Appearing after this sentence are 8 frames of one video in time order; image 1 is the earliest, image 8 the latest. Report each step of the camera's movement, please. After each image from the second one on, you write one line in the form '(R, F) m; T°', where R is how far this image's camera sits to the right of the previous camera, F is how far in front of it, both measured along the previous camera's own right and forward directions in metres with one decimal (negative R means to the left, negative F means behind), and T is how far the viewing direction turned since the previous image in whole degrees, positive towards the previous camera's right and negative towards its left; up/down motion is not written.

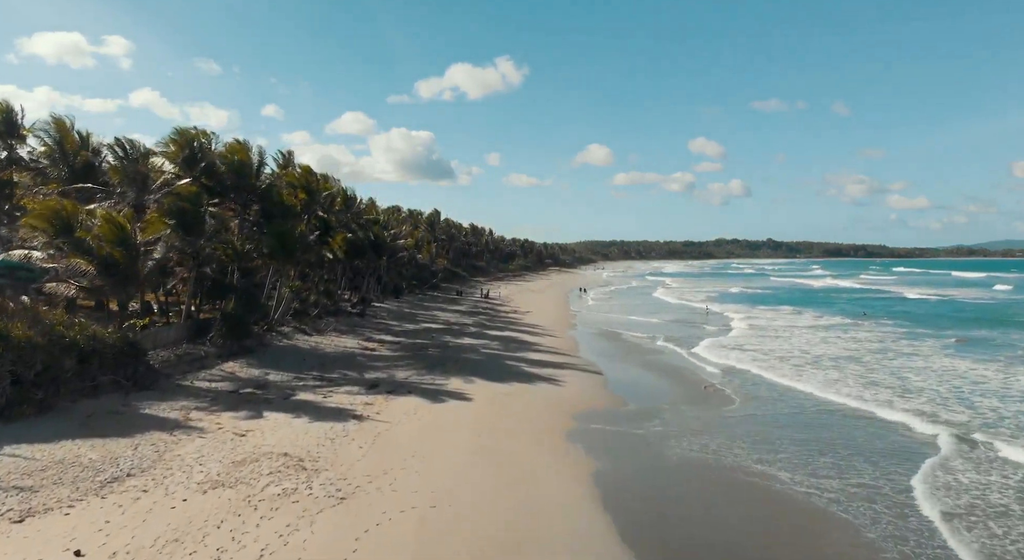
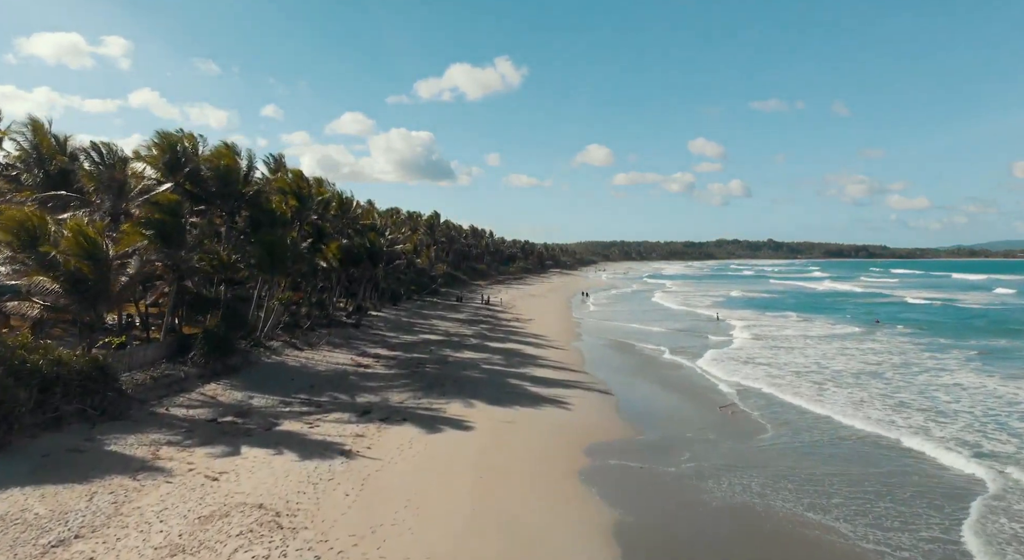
(-0.1, +1.2) m; 0°
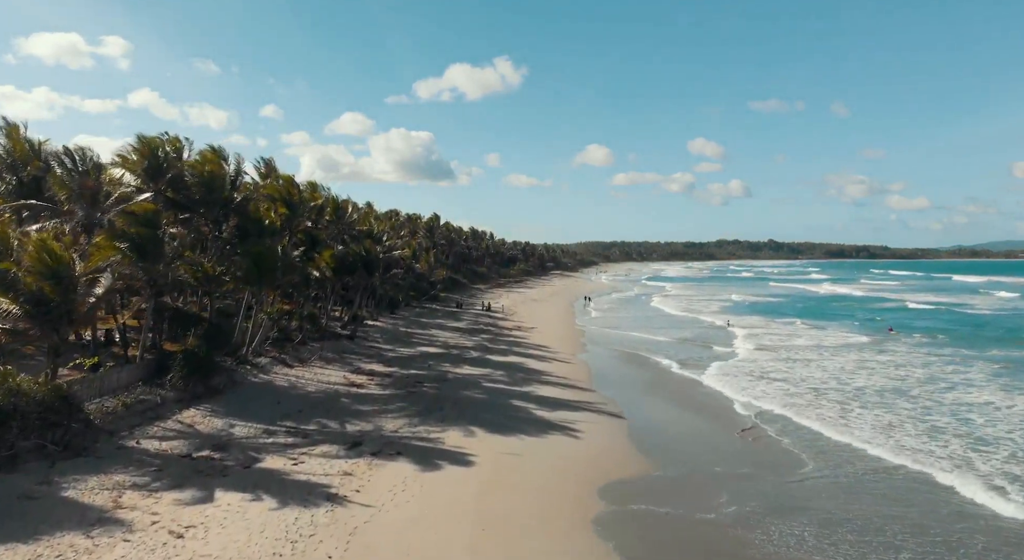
(-0.1, +1.2) m; 0°
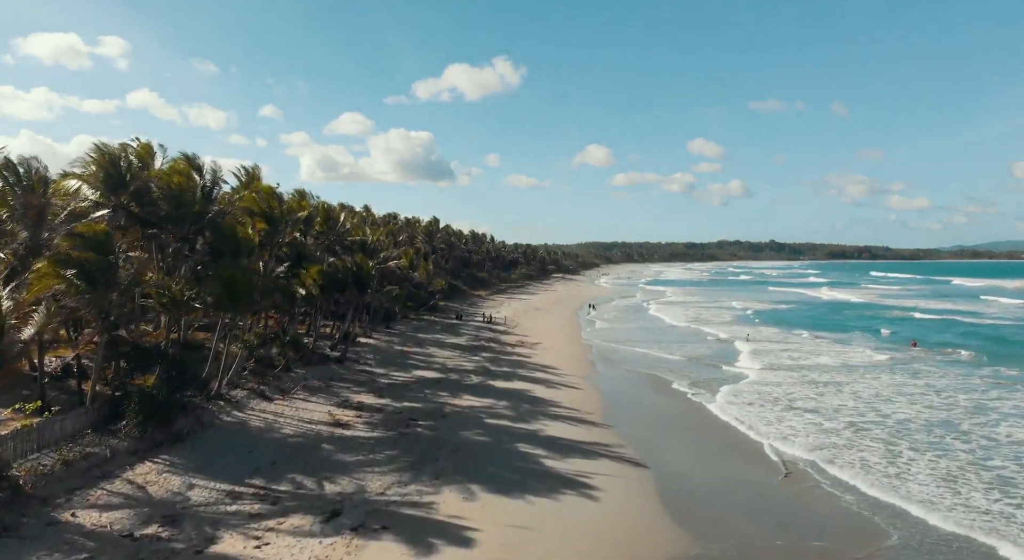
(-0.1, +2.0) m; 0°
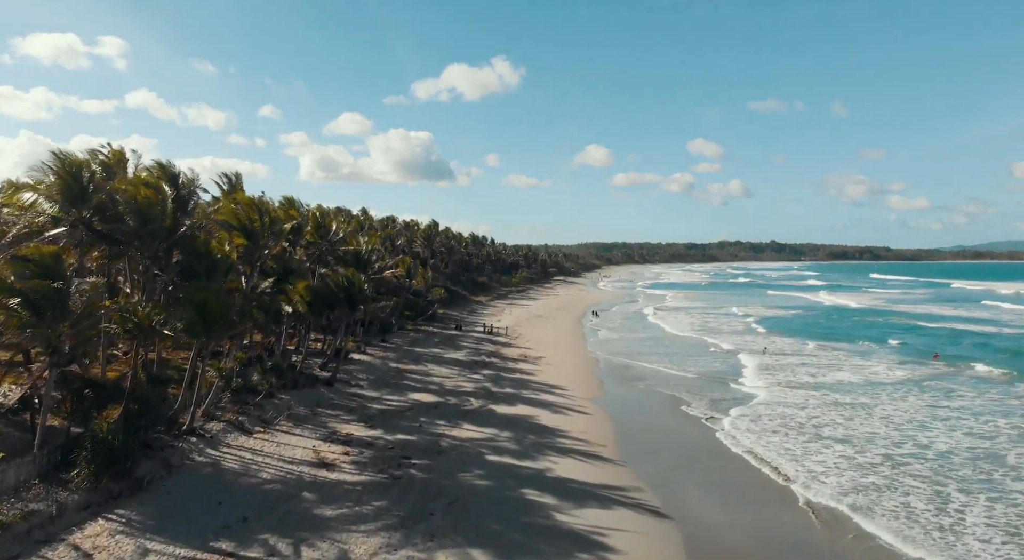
(-0.1, +1.6) m; 0°
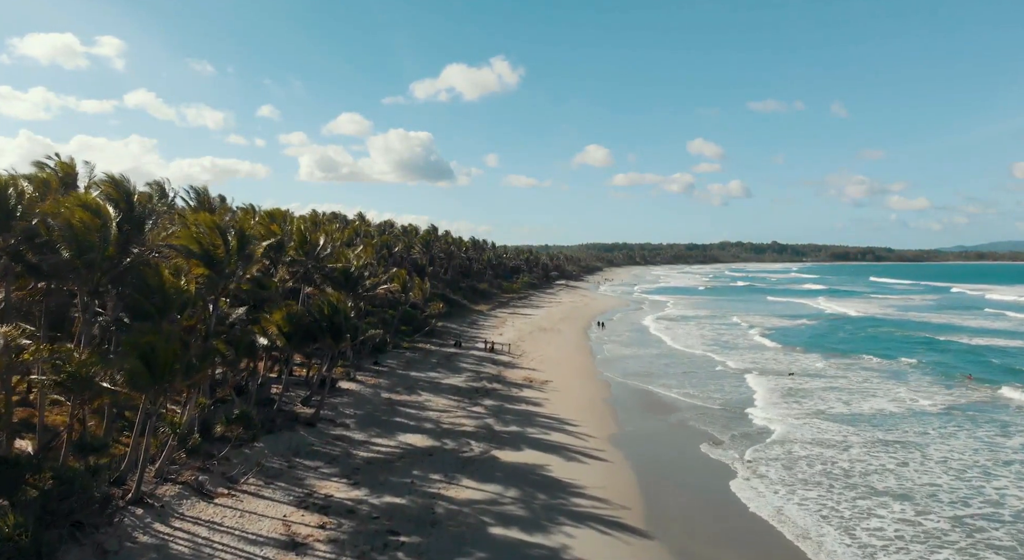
(-0.2, +2.5) m; 0°
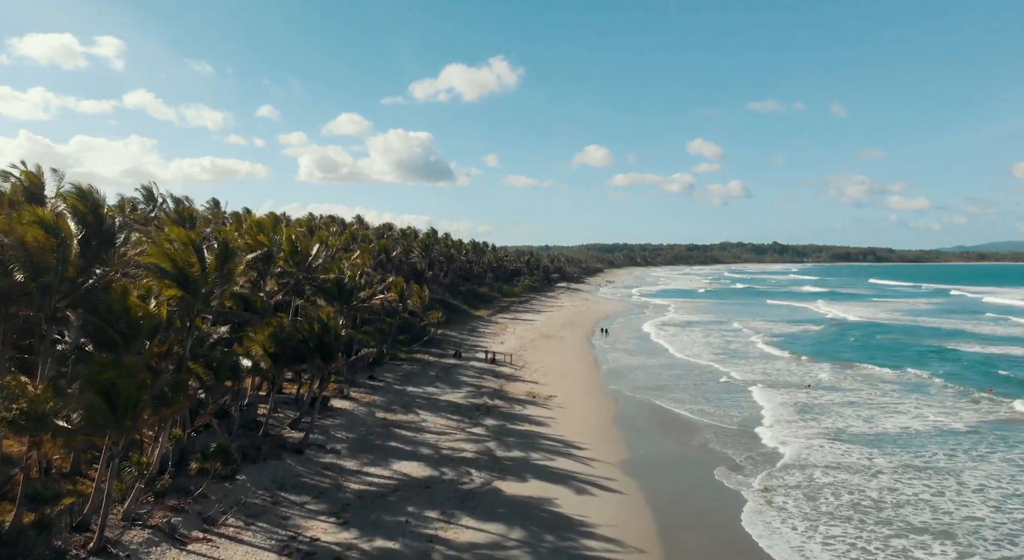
(-0.1, +1.3) m; 0°
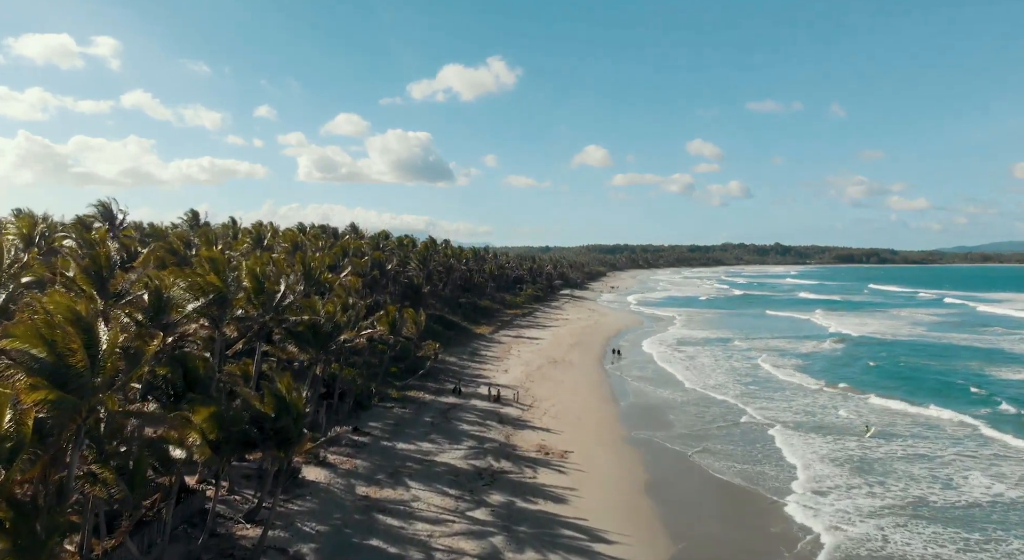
(-0.3, +4.0) m; 0°
